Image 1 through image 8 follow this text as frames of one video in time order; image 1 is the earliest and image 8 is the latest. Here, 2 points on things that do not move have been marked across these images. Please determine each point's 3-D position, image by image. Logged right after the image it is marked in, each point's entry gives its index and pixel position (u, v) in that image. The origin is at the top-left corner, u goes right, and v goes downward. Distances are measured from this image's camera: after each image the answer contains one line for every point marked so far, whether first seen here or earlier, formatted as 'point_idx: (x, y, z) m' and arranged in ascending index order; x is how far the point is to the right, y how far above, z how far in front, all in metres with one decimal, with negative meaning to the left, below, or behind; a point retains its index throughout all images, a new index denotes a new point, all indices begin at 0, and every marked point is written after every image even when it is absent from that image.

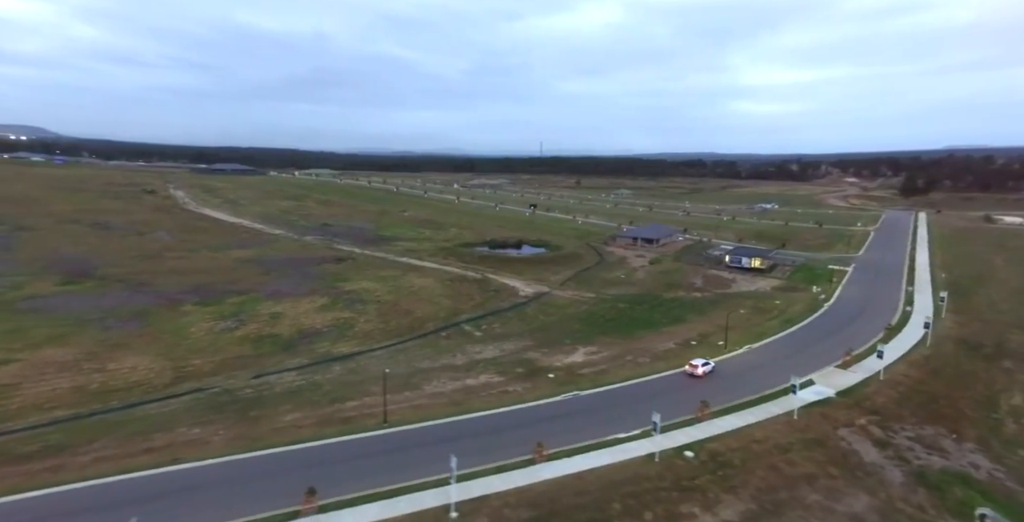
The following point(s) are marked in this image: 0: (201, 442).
0: (-11.4, -6.1, +20.1) m
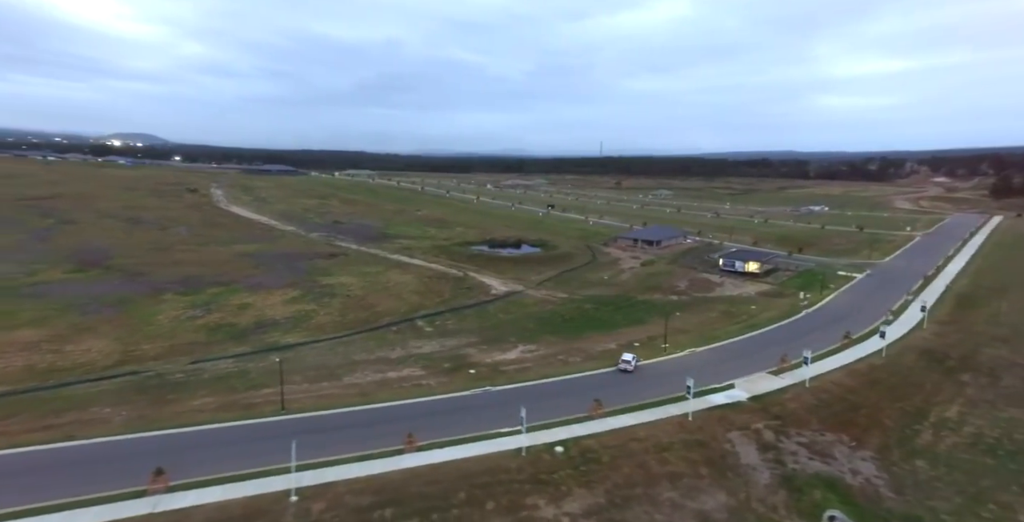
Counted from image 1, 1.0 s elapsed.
0: (-15.1, -5.8, +22.0) m
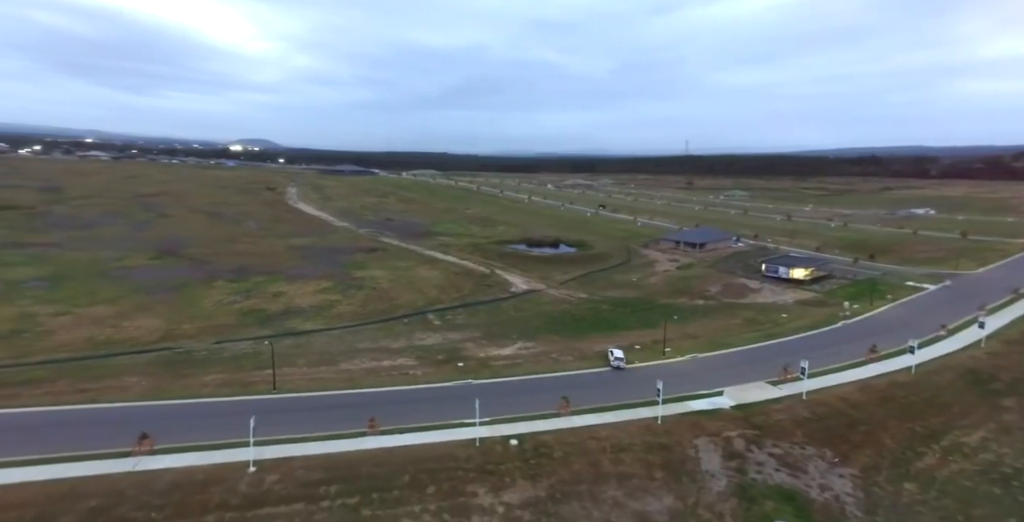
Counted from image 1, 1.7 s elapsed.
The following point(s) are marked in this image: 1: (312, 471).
0: (-16.1, -5.2, +24.4) m
1: (-5.9, -6.1, +17.0) m
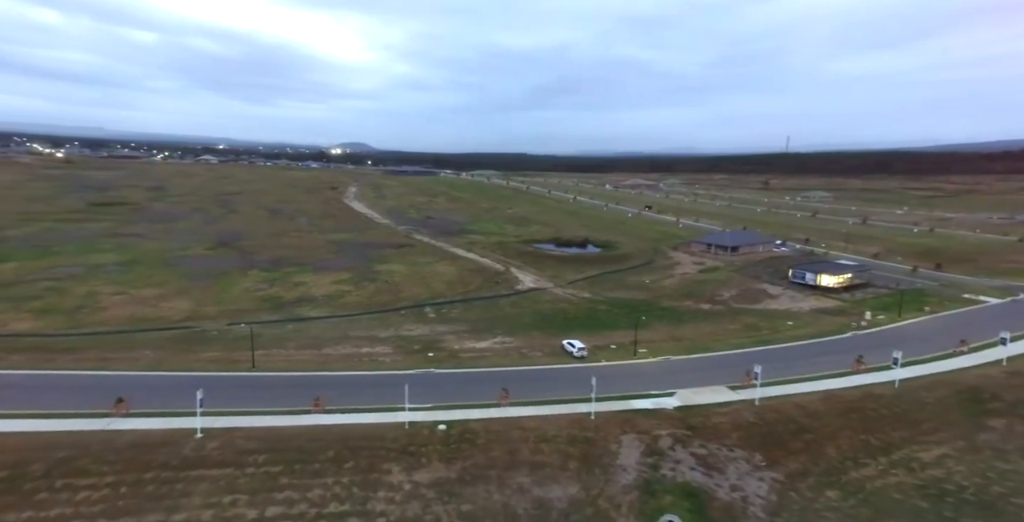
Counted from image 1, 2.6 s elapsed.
0: (-17.8, -4.7, +27.6) m
1: (-8.6, -5.8, +19.0) m
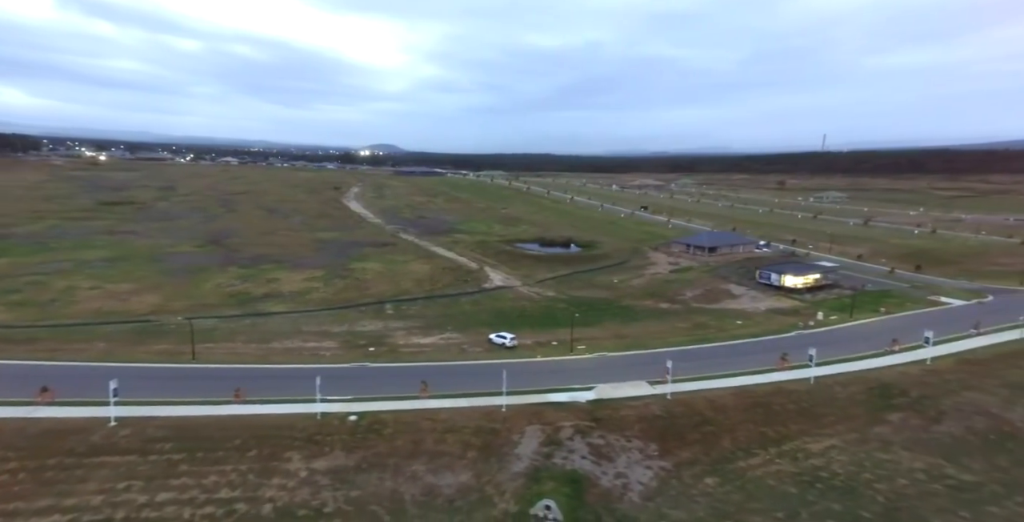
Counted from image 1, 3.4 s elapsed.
0: (-20.9, -4.5, +29.5) m
1: (-12.0, -5.7, +20.6) m
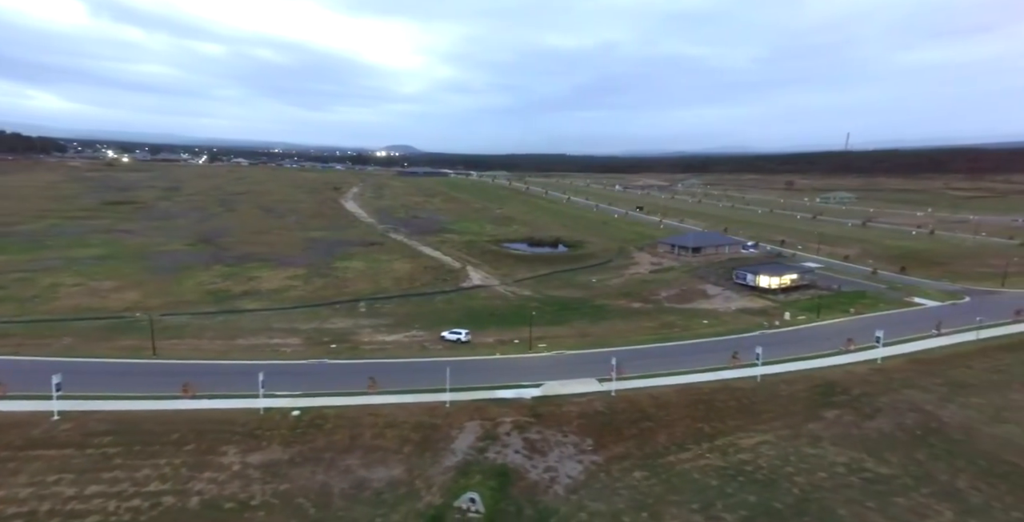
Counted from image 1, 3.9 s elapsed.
0: (-23.0, -4.4, +30.6) m
1: (-14.3, -5.7, +21.5) m
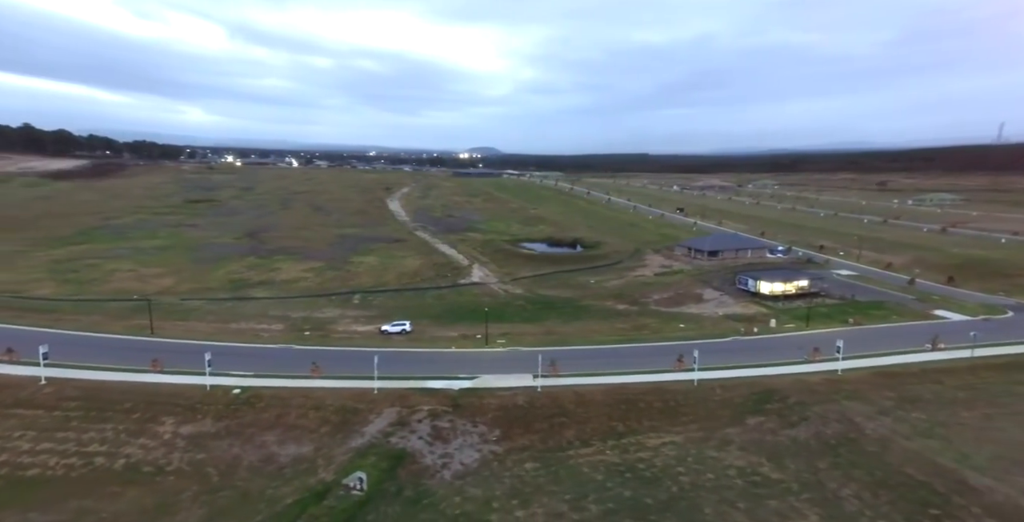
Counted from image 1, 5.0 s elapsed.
0: (-25.1, -3.8, +34.8) m
1: (-17.6, -5.2, +24.7) m
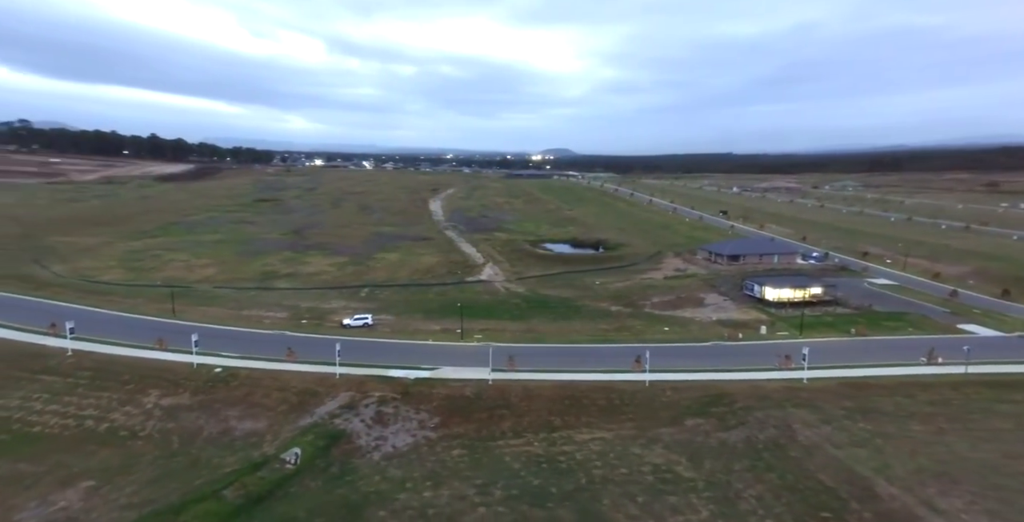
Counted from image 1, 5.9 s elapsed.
0: (-25.9, -3.1, +39.0) m
1: (-19.8, -4.7, +28.1) m
